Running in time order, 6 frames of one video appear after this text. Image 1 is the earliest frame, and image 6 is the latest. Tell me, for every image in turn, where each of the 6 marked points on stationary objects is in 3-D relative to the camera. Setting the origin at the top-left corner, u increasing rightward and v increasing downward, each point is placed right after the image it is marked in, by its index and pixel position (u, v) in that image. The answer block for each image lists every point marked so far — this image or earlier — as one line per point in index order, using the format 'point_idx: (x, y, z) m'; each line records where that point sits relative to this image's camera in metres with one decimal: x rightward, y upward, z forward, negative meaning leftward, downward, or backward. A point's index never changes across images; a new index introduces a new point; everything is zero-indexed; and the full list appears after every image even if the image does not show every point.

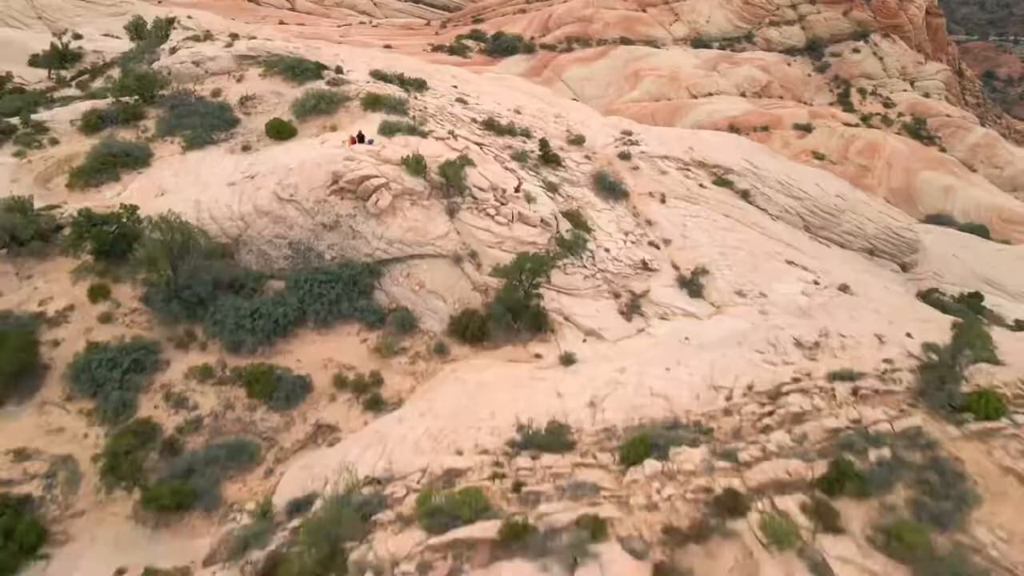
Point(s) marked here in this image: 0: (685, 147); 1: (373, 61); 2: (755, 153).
0: (+3.8, +3.1, +16.2) m
1: (-3.5, +5.8, +18.4) m
2: (+5.9, +3.2, +17.8) m
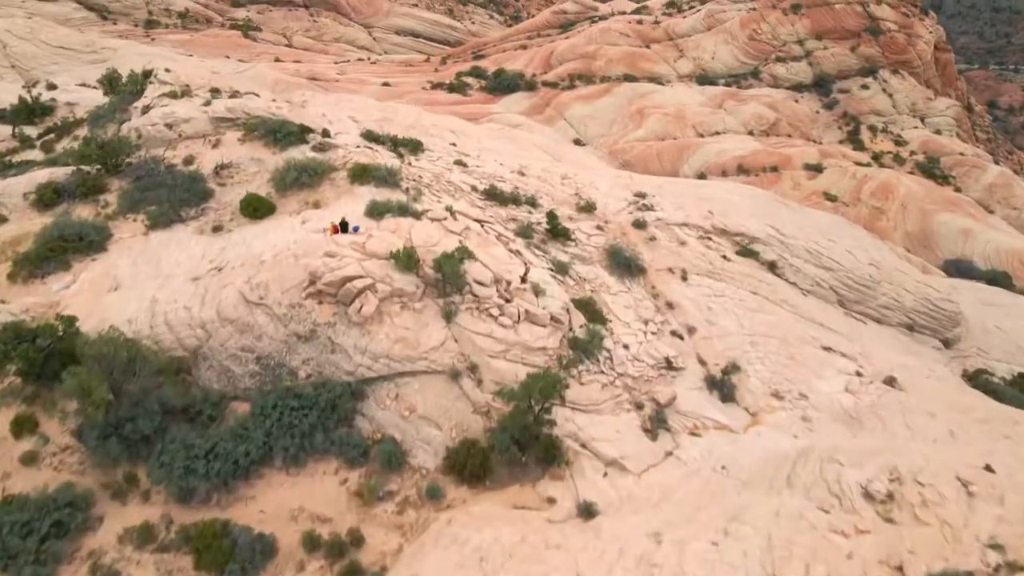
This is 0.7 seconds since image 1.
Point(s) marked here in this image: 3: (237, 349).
0: (+3.9, +1.5, +14.8) m
1: (-3.4, +4.1, +17.1) m
2: (+6.0, +1.6, +16.4) m
3: (-3.0, -0.7, +8.0) m
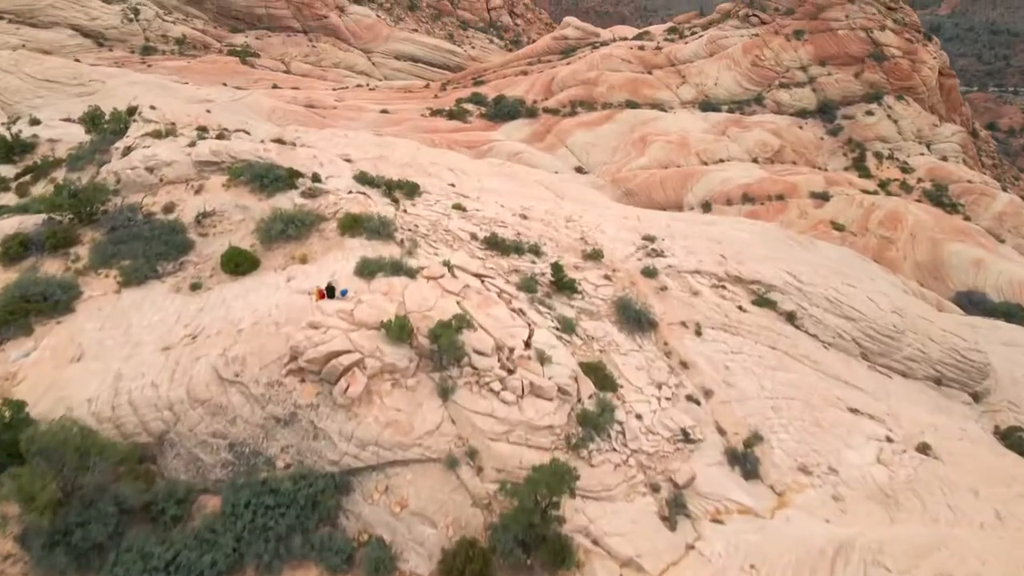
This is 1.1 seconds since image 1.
0: (+3.9, +0.6, +14.0) m
1: (-3.4, +3.1, +16.4) m
2: (+6.0, +0.6, +15.6) m
3: (-3.0, -1.4, +7.1) m
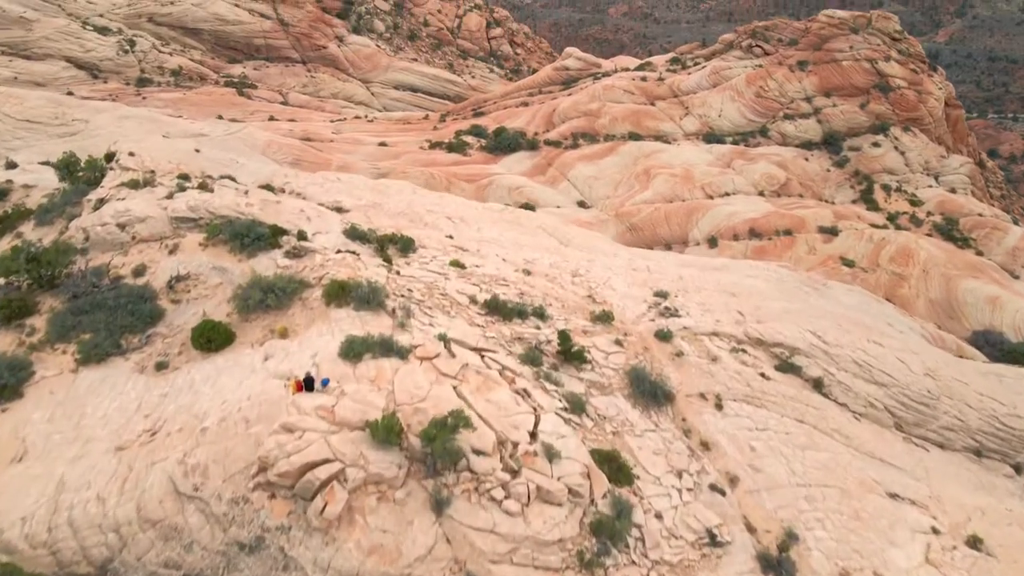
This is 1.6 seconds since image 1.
0: (+4.0, -0.5, +13.0) m
1: (-3.3, +2.0, +15.5) m
2: (+6.1, -0.5, +14.6) m
3: (-2.9, -2.3, +6.1) m
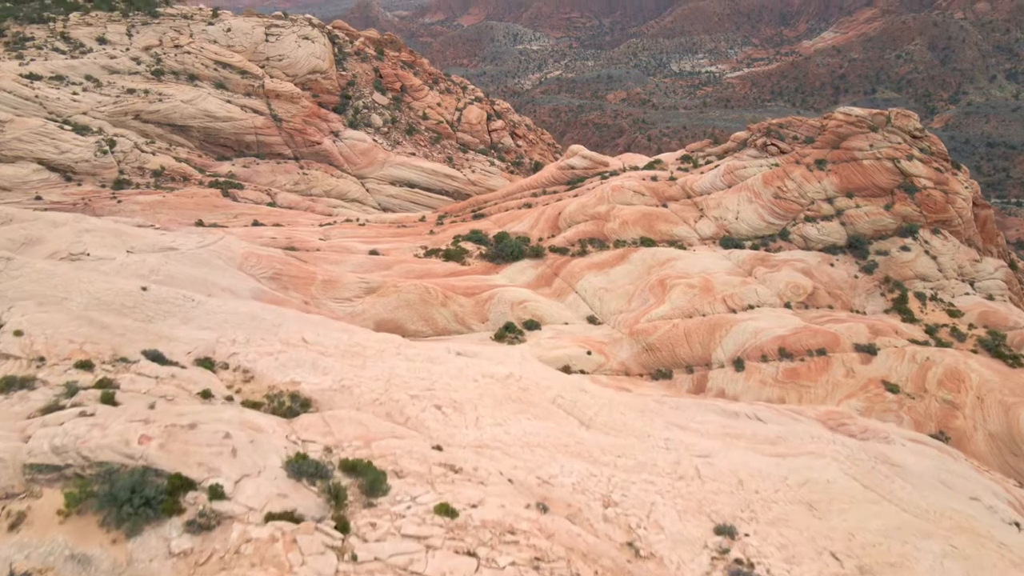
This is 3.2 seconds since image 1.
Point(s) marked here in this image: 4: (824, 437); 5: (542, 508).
0: (+4.1, -3.6, +9.4) m
1: (-3.2, -1.4, +12.1) m
2: (+6.2, -3.8, +11.0) m
3: (-2.8, -4.7, +2.2) m
4: (+6.9, -3.3, +16.0) m
5: (+0.4, -2.8, +9.2) m
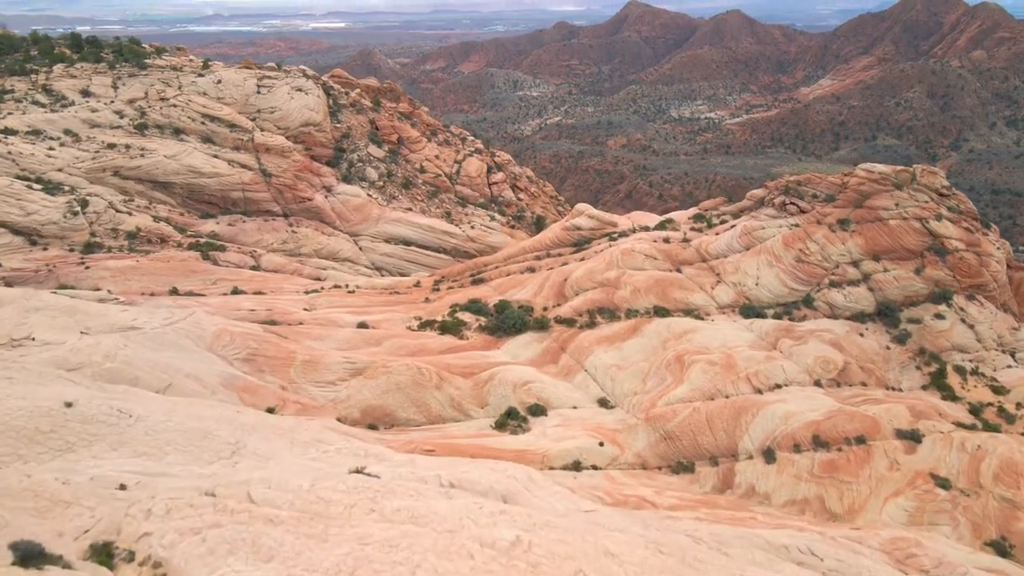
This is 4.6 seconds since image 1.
0: (+4.2, -5.4, +6.1) m
1: (-3.1, -3.4, +8.9) m
2: (+6.3, -5.7, +7.6) m
3: (-2.7, -6.1, -1.1) m
4: (+7.0, -5.5, +12.7) m
5: (+0.5, -4.6, +6.0) m
